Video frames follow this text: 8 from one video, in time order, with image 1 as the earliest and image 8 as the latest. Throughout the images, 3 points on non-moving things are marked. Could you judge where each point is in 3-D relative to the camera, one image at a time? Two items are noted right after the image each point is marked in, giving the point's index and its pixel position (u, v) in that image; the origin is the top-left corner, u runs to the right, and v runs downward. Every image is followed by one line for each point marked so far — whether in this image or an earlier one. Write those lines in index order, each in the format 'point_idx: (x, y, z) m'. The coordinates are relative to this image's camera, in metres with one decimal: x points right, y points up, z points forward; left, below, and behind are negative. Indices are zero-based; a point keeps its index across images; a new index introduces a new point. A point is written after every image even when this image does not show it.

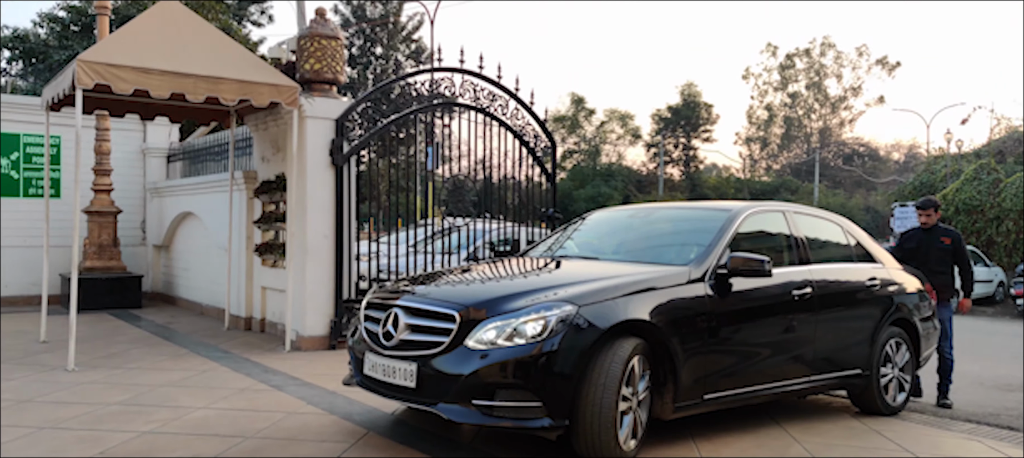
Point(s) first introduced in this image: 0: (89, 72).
0: (-3.7, +1.4, +6.6) m
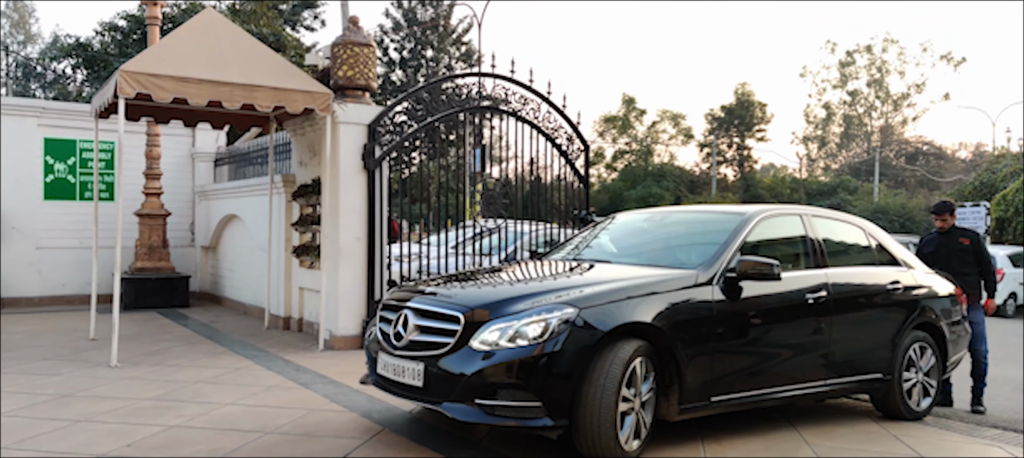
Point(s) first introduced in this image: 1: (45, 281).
0: (-3.5, +1.3, +6.9) m
1: (-7.5, -0.8, +12.2) m
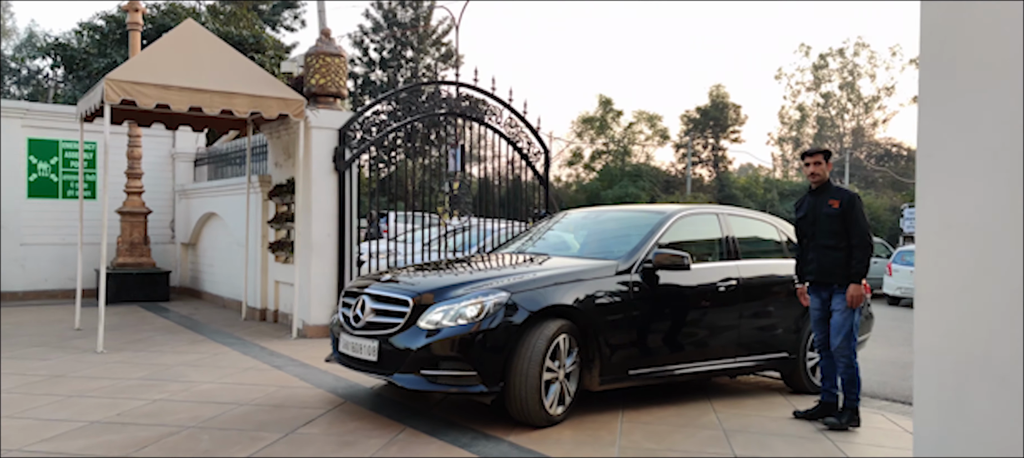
0: (-3.9, +1.4, +7.5) m
1: (-8.1, -0.8, +12.7) m
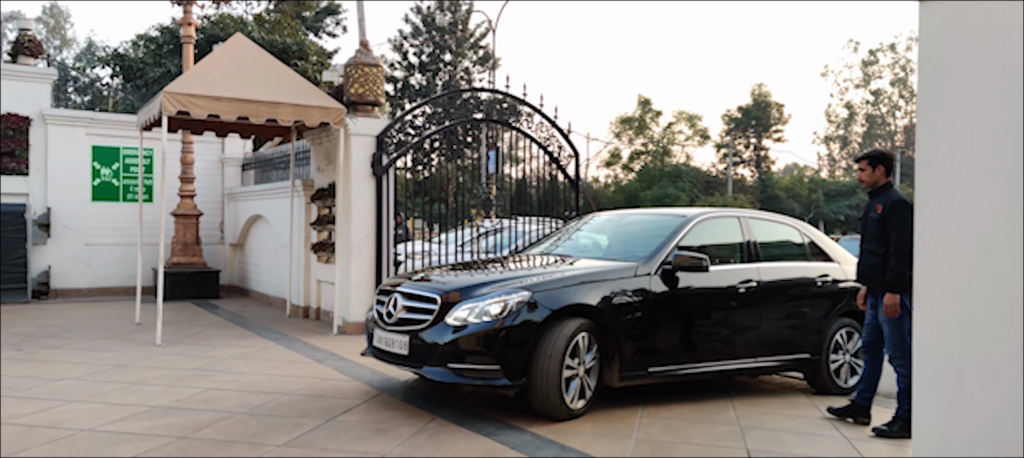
0: (-3.6, +1.4, +8.0) m
1: (-7.5, -0.8, +13.4) m
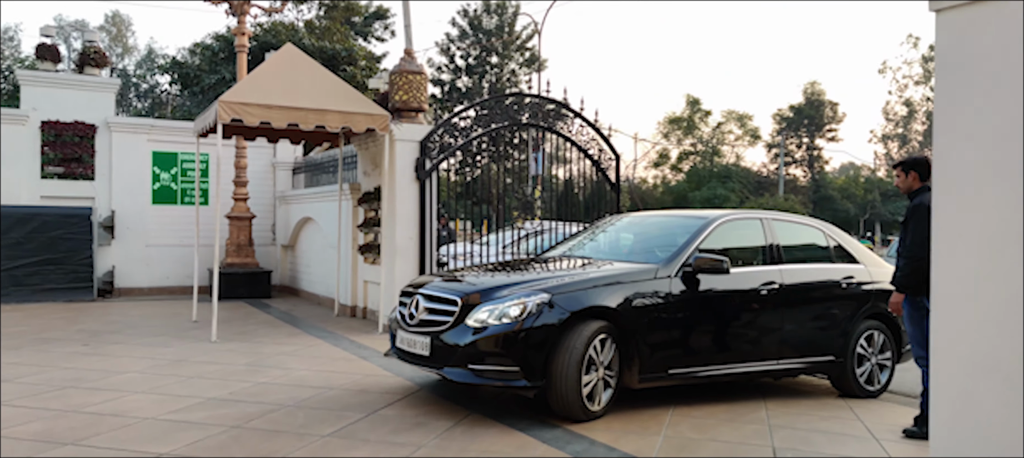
0: (-3.2, +1.3, +8.5) m
1: (-6.7, -0.8, +14.1) m
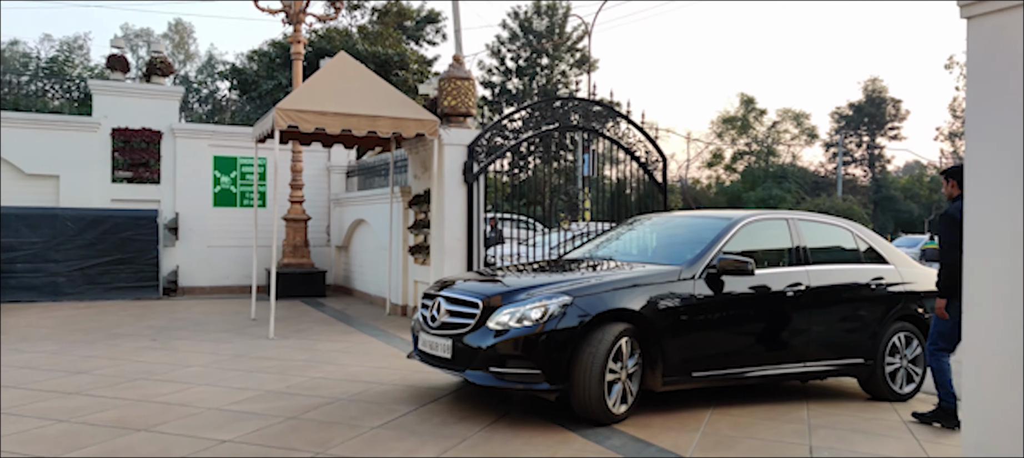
0: (-2.7, +1.3, +8.8) m
1: (-5.8, -0.9, +14.7) m
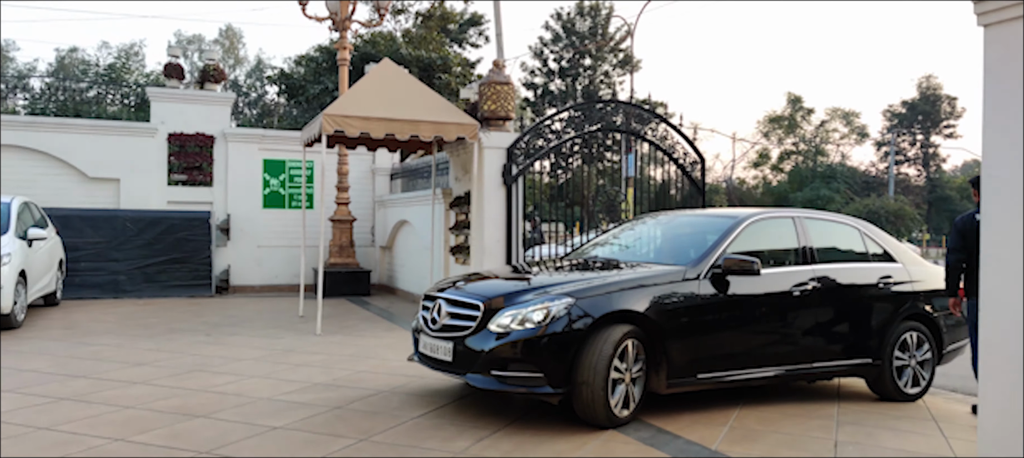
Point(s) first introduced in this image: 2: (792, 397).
0: (-2.2, +1.3, +9.2) m
1: (-5.0, -0.9, +15.2) m
2: (+2.3, -1.4, +6.3) m
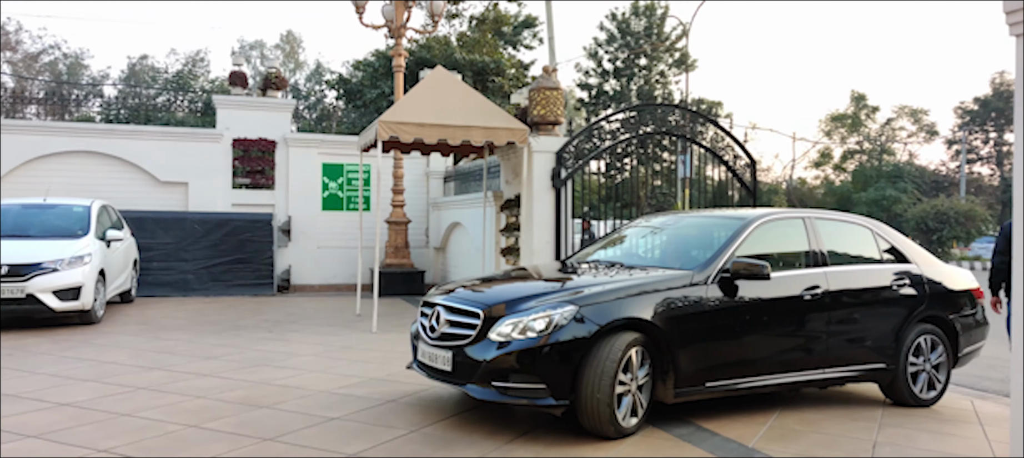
0: (-1.6, +1.3, +9.6) m
1: (-4.0, -0.9, +15.8) m
2: (+2.7, -1.4, +6.4) m
